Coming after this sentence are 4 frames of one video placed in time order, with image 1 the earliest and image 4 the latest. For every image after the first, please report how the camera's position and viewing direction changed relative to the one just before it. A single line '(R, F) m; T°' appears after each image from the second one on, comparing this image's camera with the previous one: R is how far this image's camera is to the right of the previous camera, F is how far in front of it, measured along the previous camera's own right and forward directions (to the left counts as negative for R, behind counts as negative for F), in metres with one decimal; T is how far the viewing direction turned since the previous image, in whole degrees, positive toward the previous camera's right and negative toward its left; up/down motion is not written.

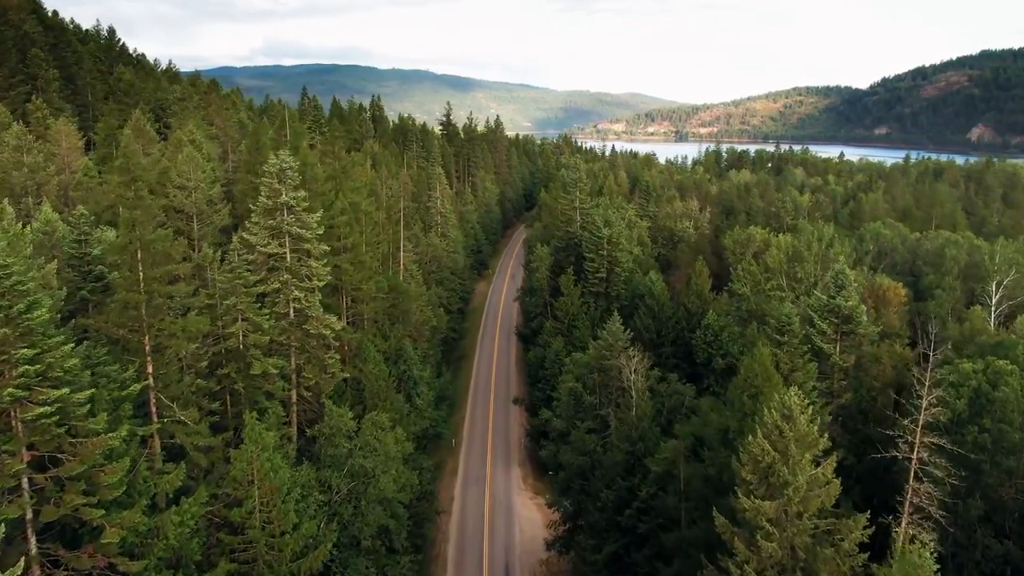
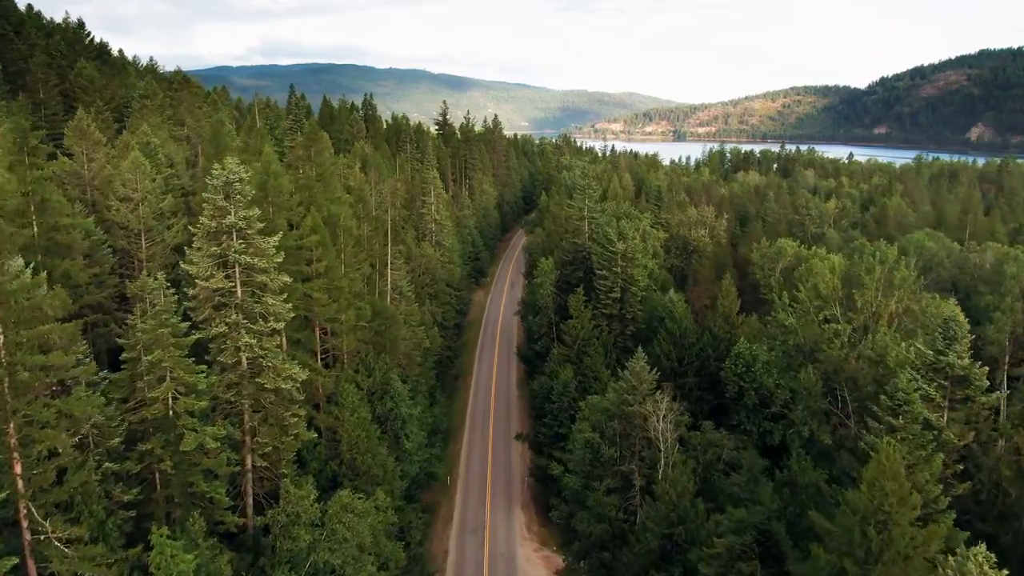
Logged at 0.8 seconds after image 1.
(-0.4, +7.1) m; 0°
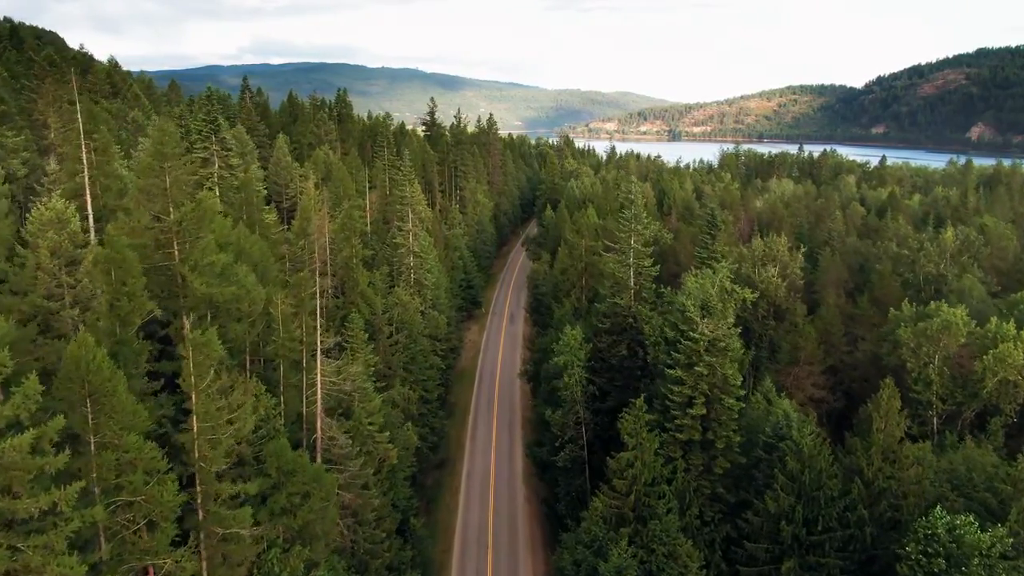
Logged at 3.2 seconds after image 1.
(-1.1, +21.5) m; +1°
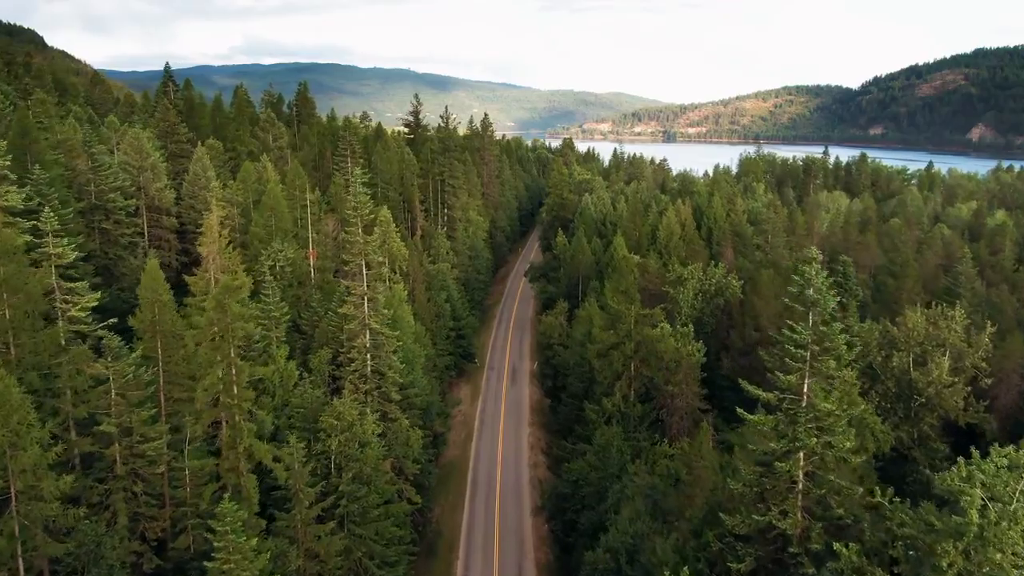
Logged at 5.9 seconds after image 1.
(-1.2, +23.7) m; +1°
